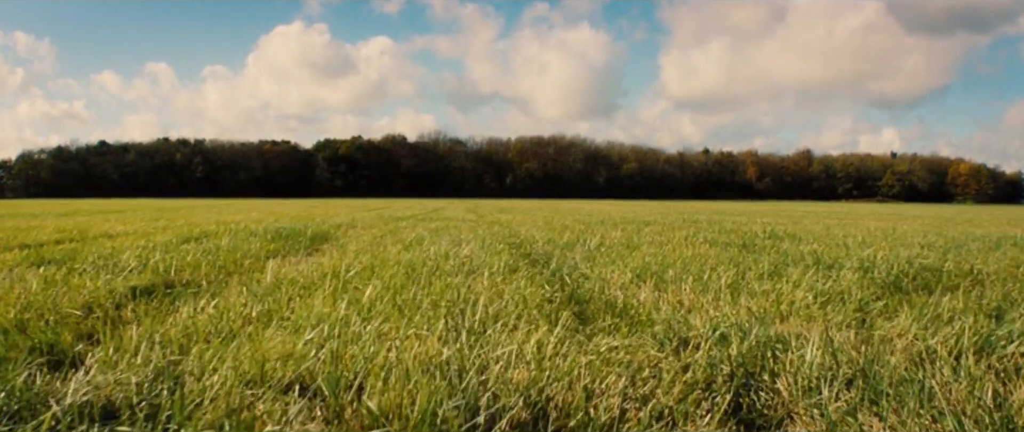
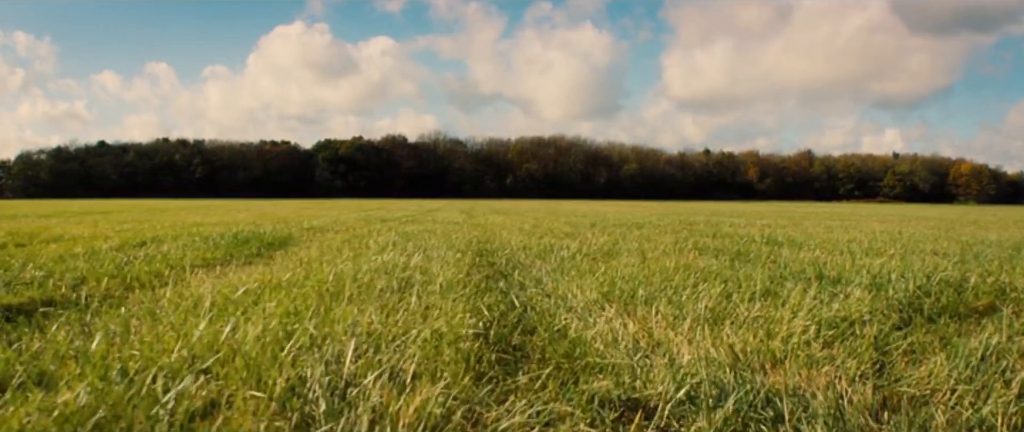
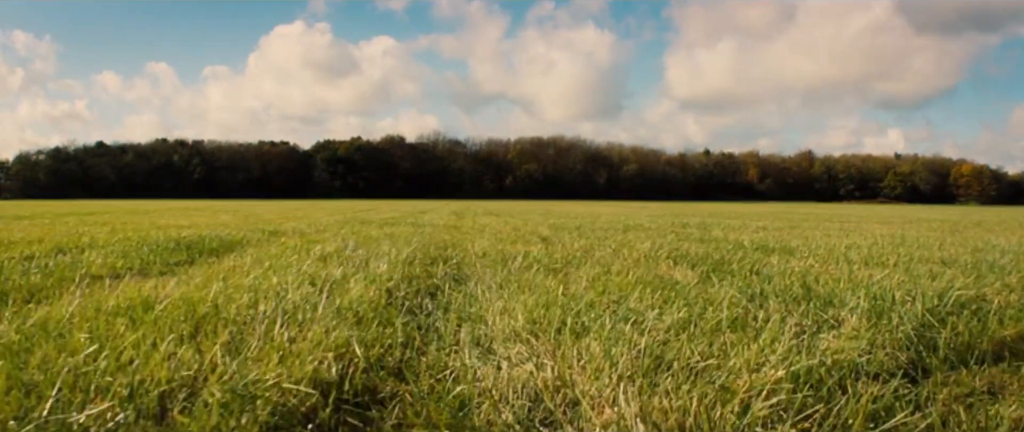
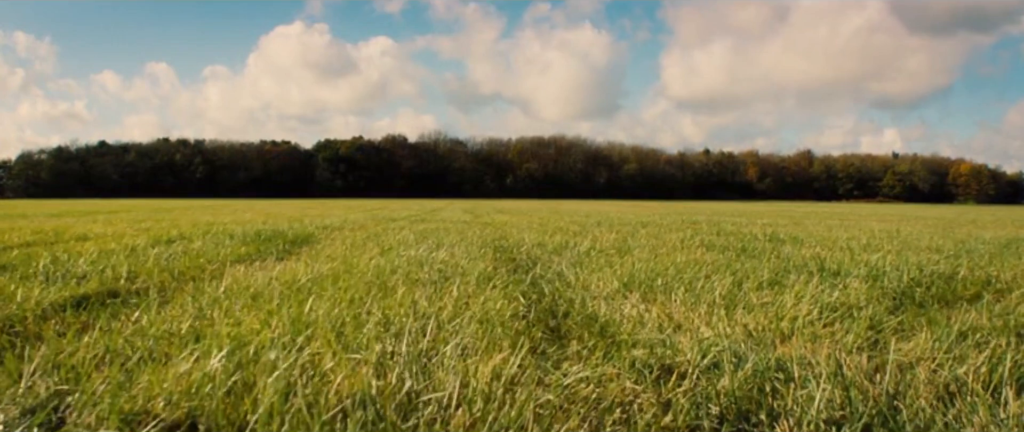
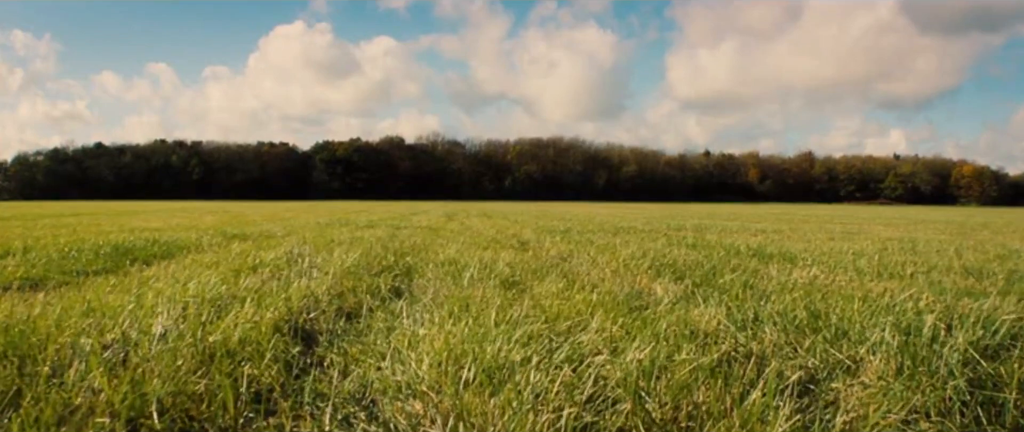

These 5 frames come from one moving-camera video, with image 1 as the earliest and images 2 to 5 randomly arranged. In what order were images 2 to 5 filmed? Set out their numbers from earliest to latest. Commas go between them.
4, 2, 3, 5
